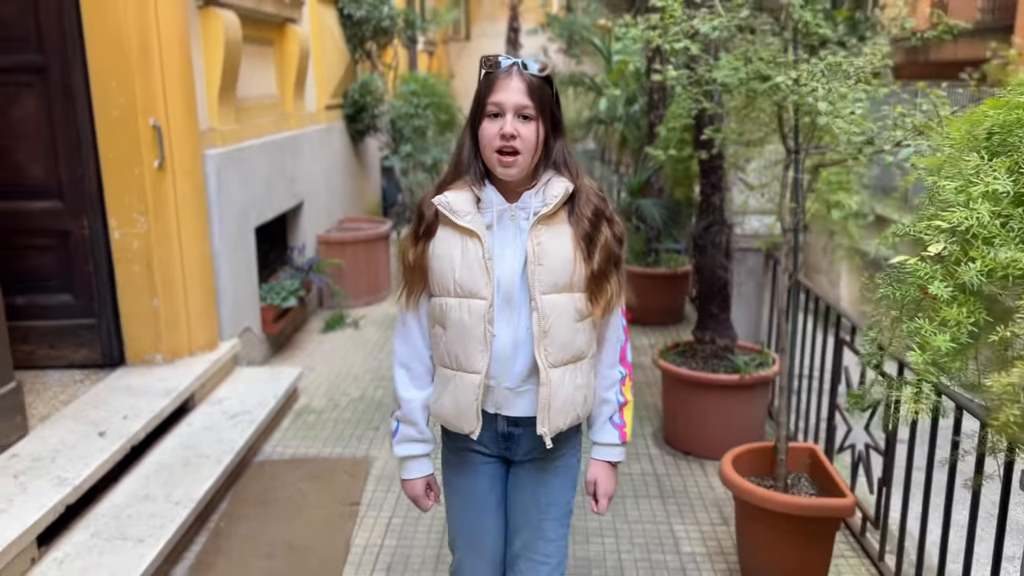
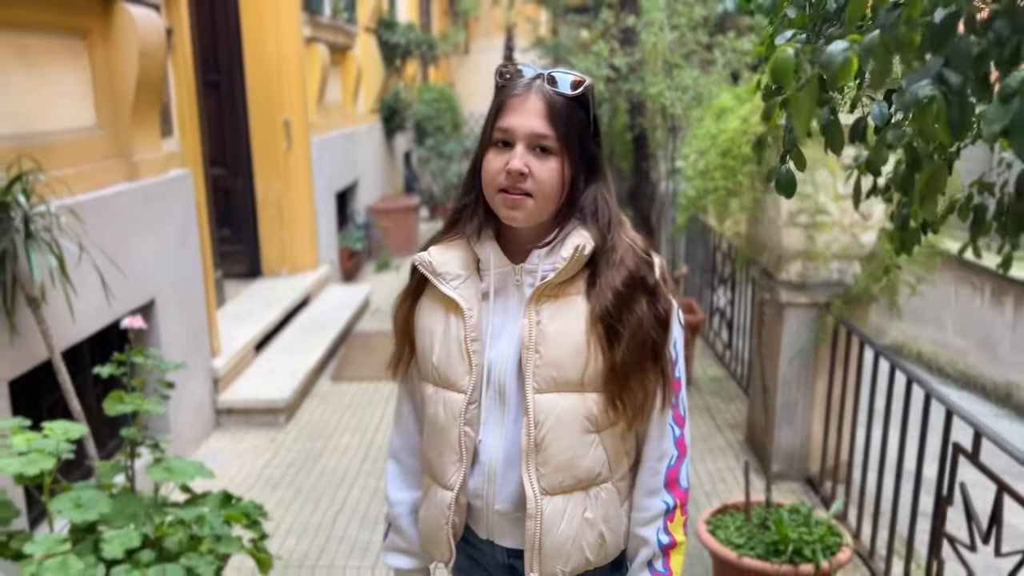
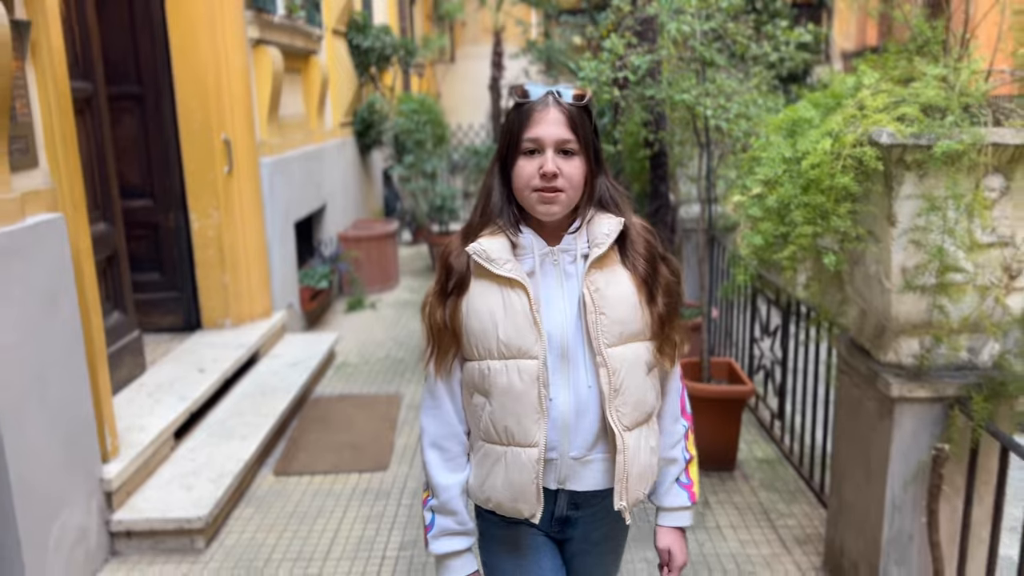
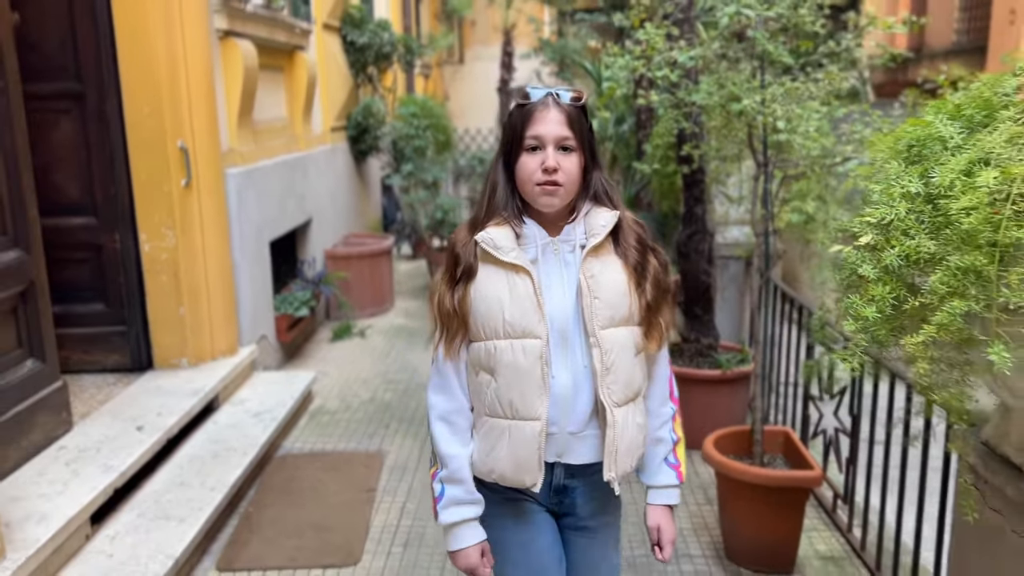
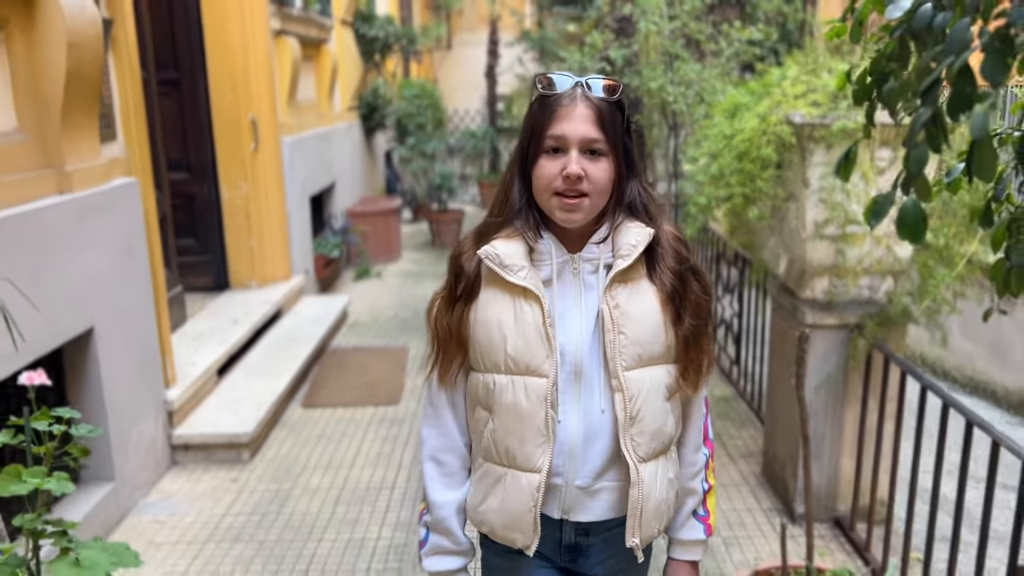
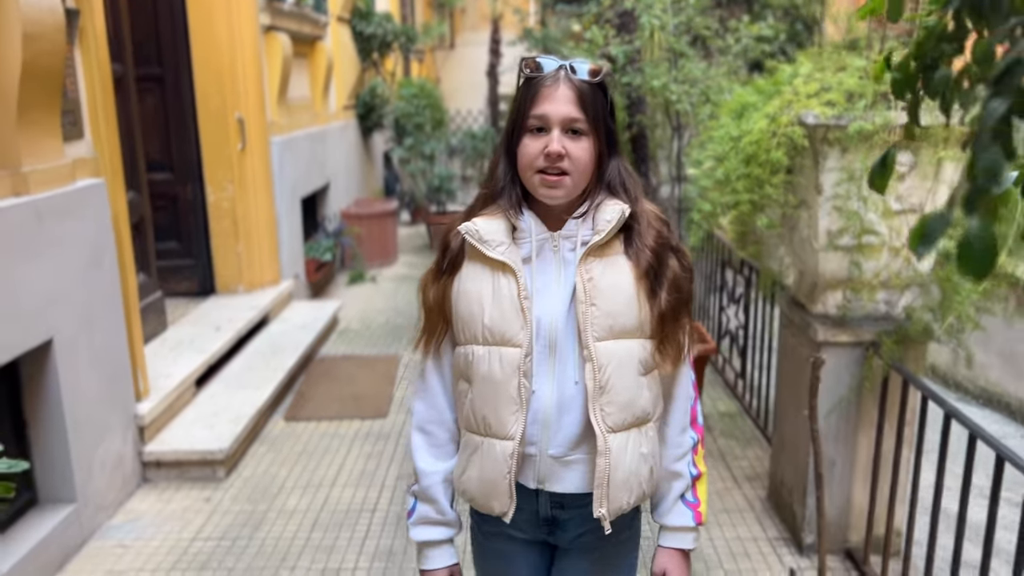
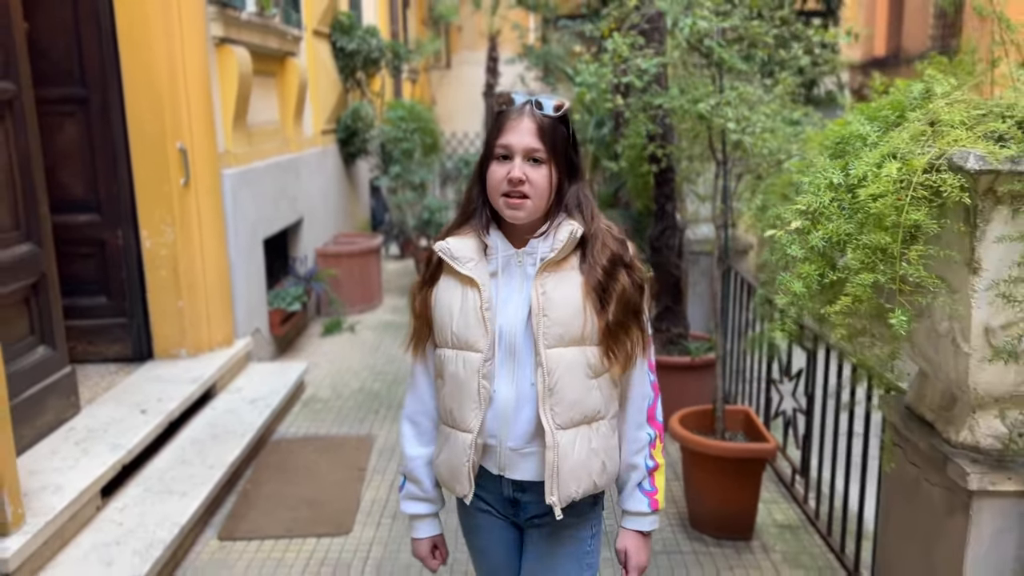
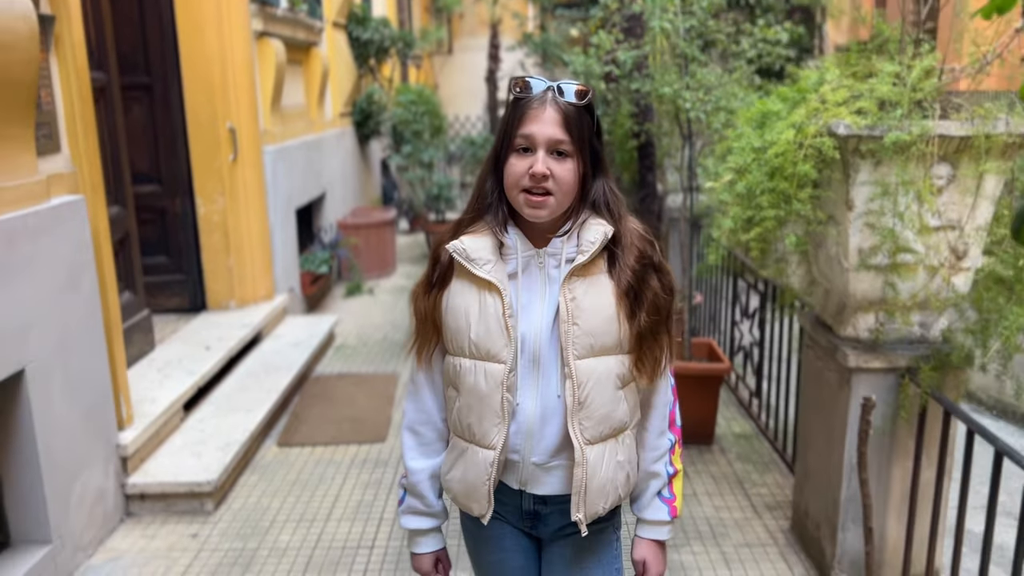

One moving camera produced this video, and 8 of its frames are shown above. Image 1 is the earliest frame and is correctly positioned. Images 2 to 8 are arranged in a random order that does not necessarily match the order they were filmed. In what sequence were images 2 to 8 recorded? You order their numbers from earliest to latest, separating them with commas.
4, 7, 3, 8, 6, 5, 2
